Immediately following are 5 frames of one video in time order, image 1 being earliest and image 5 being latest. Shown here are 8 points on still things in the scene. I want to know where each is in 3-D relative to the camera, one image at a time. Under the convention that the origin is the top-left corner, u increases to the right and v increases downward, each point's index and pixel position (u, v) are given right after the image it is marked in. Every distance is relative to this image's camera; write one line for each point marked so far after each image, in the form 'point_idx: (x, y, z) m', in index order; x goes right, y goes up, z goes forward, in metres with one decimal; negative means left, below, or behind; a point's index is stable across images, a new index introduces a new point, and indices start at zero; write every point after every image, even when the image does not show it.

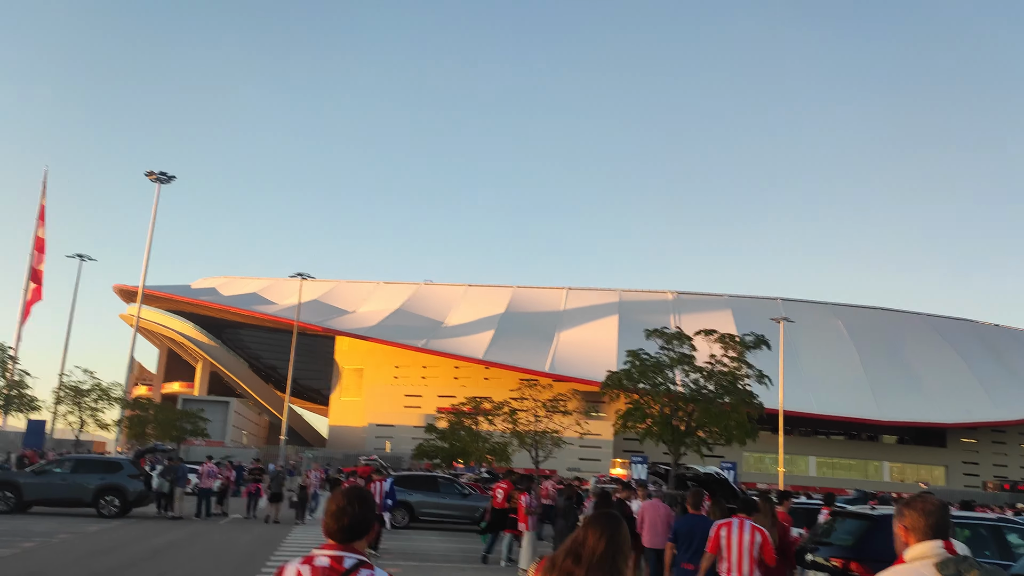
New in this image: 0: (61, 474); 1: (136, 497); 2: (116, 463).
0: (-9.8, -4.0, +18.9) m
1: (-8.3, -4.6, +19.1) m
2: (-8.8, -3.9, +19.2) m
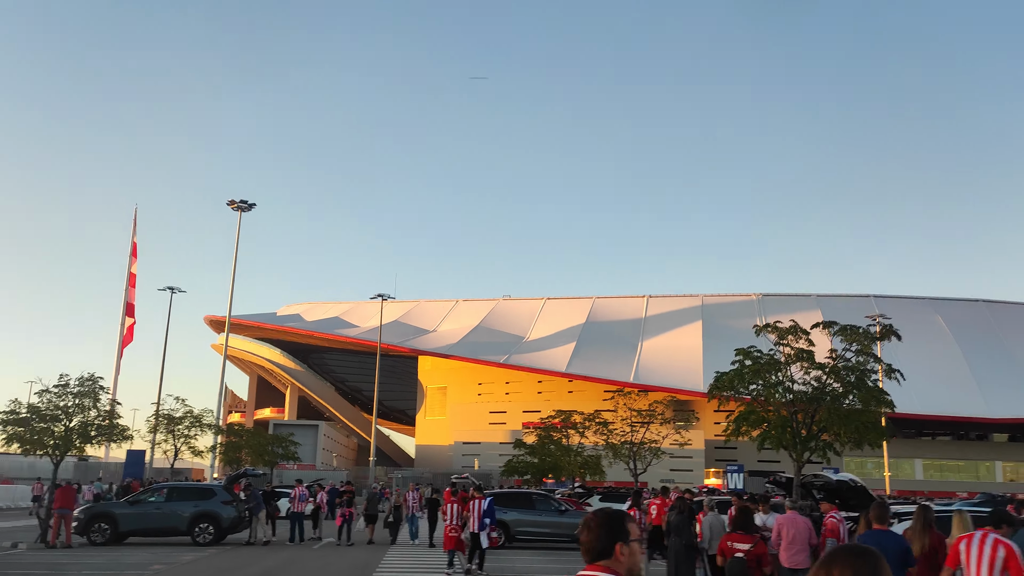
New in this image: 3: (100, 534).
0: (-7.7, -4.6, +18.9) m
1: (-6.2, -5.1, +19.0) m
2: (-6.7, -4.4, +19.2) m
3: (-8.8, -5.2, +18.6) m
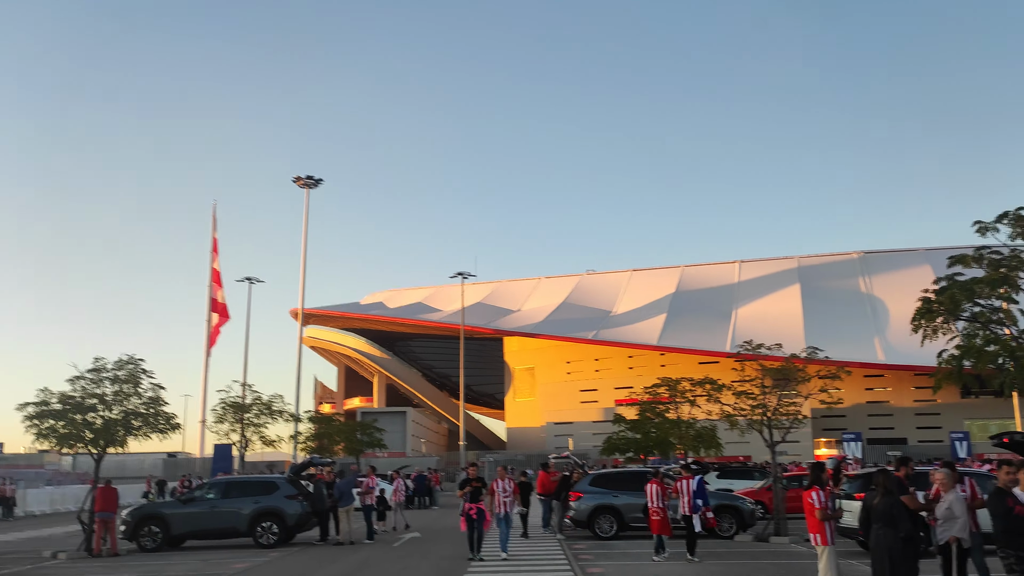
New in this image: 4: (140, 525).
0: (-5.7, -4.1, +16.8) m
1: (-4.1, -4.5, +16.8) m
2: (-4.6, -3.8, +17.0) m
3: (-6.7, -4.7, +16.6) m
4: (-7.0, -4.5, +16.6) m
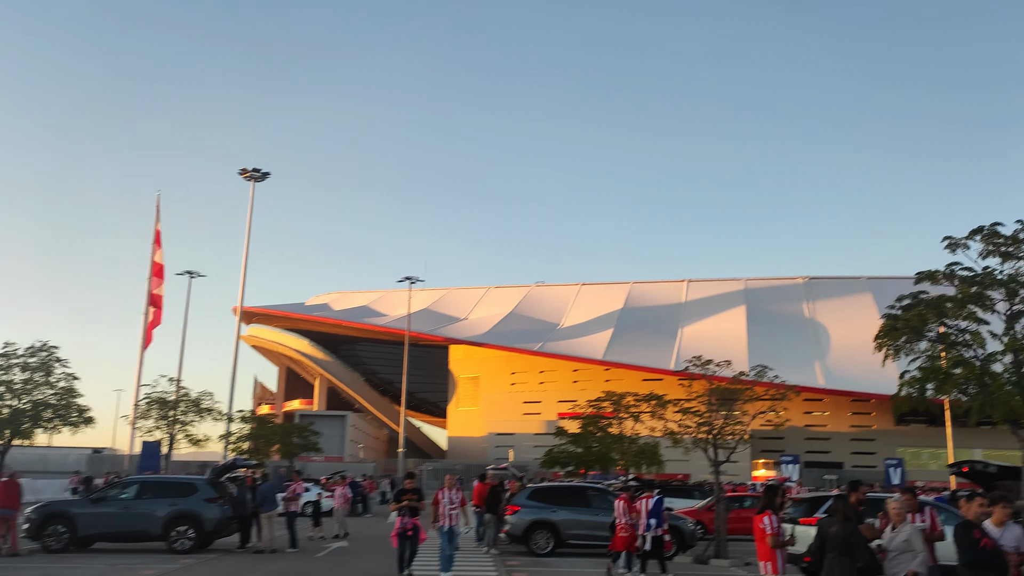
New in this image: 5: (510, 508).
0: (-6.9, -3.8, +15.8) m
1: (-5.3, -4.3, +15.9) m
2: (-5.8, -3.6, +16.1) m
3: (-7.9, -4.5, +15.6) m
4: (-8.2, -4.2, +15.6) m
5: (0.0, -4.7, +18.7) m
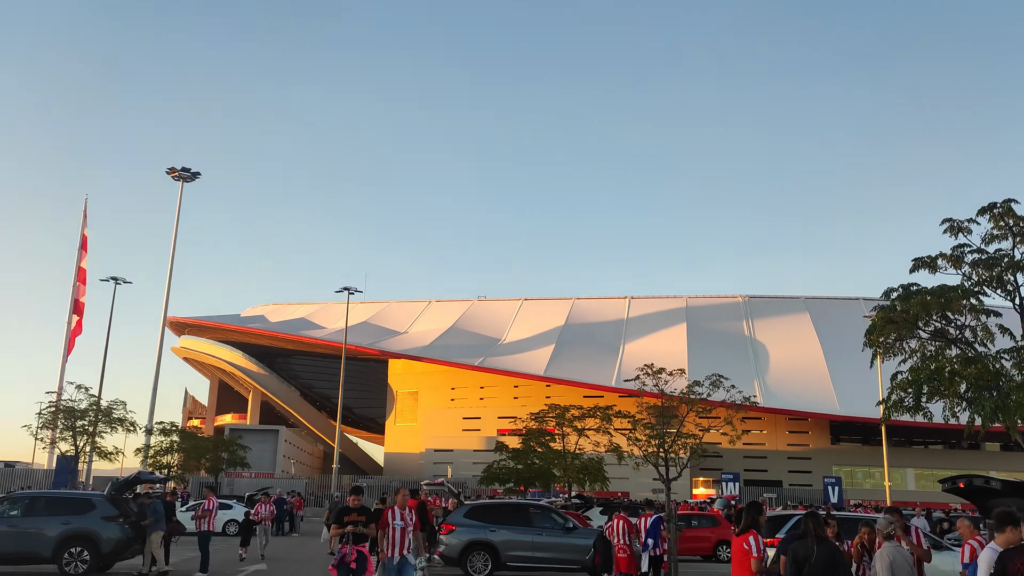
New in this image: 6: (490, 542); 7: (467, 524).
0: (-7.9, -3.7, +14.2) m
1: (-6.4, -4.3, +14.4) m
2: (-6.9, -3.5, +14.6) m
3: (-9.0, -4.3, +13.9) m
4: (-9.2, -4.1, +13.9) m
5: (-1.3, -4.8, +17.5) m
6: (-0.5, -4.8, +16.7) m
7: (-0.9, -4.7, +17.5) m
